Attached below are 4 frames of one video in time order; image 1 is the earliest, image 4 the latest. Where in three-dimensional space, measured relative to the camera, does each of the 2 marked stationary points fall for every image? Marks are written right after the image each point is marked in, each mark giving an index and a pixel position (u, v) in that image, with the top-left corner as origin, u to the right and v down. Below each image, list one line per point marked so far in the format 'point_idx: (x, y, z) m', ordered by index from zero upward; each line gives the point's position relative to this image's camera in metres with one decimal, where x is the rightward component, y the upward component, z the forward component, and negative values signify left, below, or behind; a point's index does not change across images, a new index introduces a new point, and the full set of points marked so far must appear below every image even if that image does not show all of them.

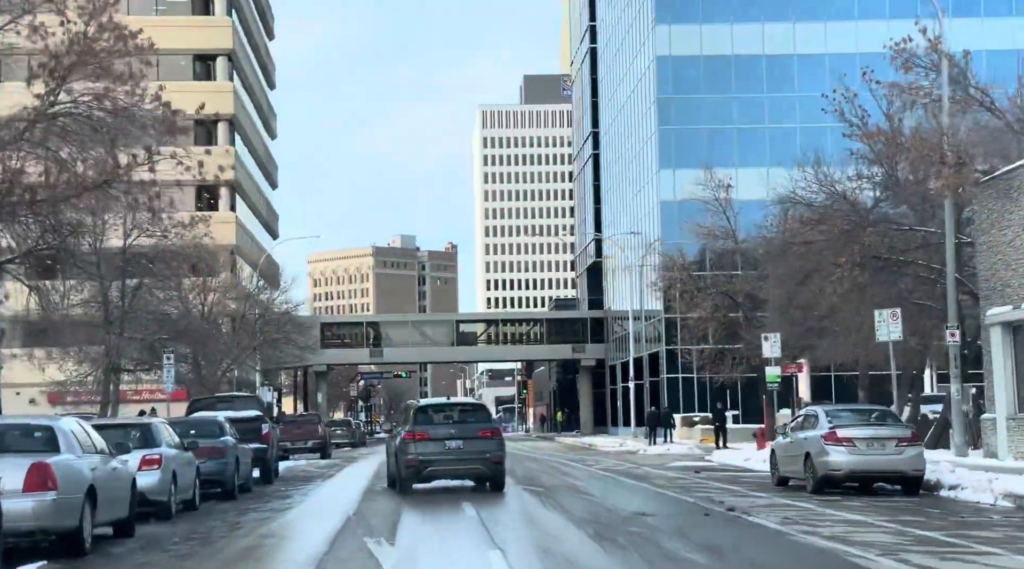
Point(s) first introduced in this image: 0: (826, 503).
0: (+4.5, -3.1, +19.1) m
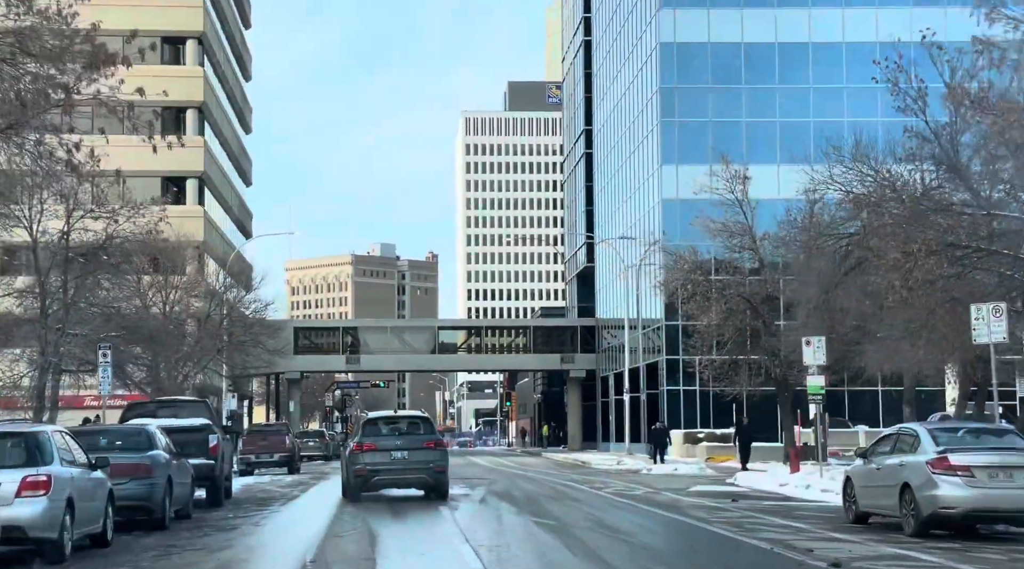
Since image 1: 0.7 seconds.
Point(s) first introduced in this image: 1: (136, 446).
0: (+4.6, -2.8, +14.3) m
1: (-5.2, -2.2, +18.7) m
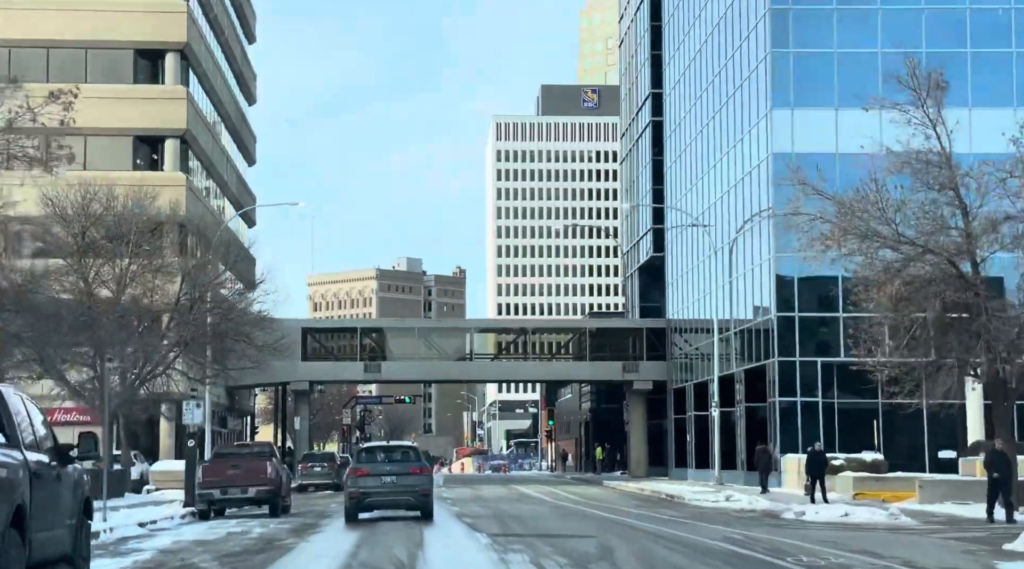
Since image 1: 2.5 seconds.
0: (+6.0, -1.4, +0.2) m
1: (-3.8, -0.8, +4.8) m
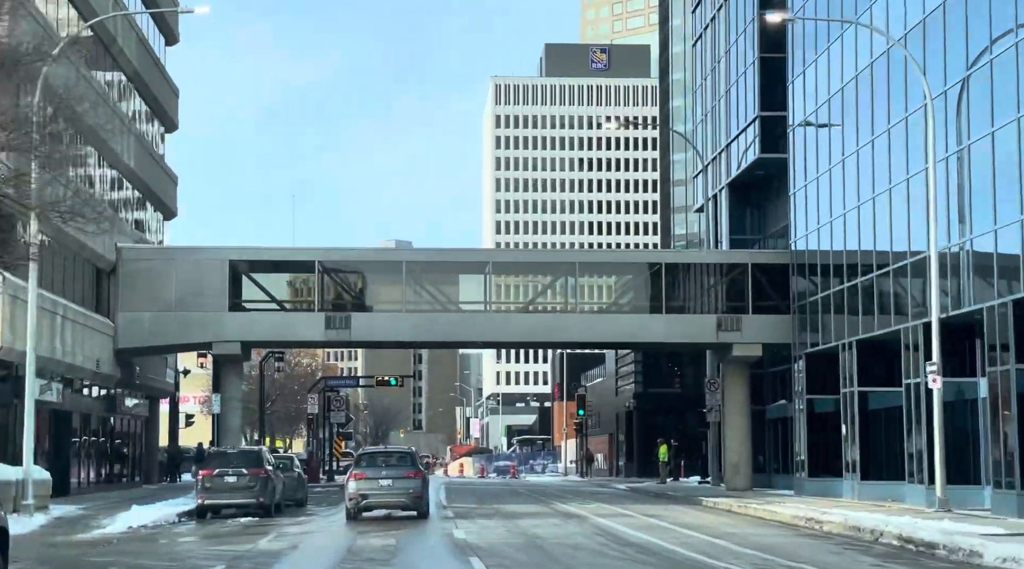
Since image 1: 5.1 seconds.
0: (+7.8, +1.4, -22.9) m
1: (-2.0, +2.0, -18.4) m
